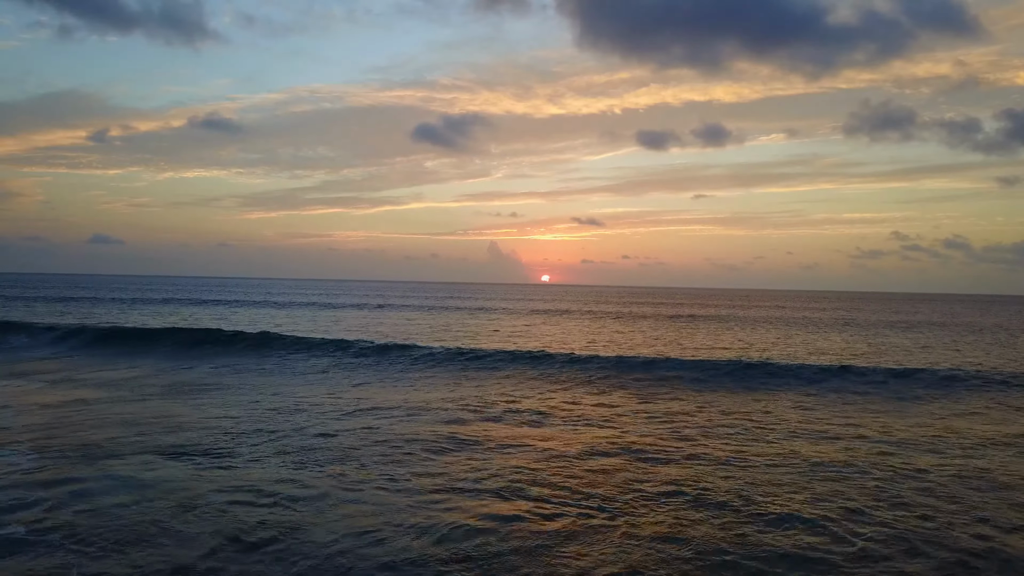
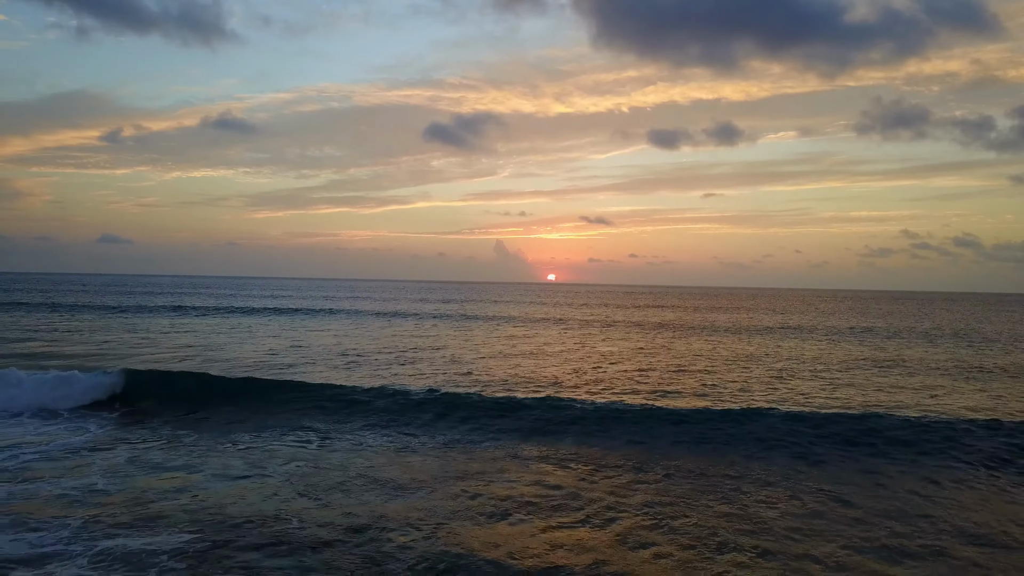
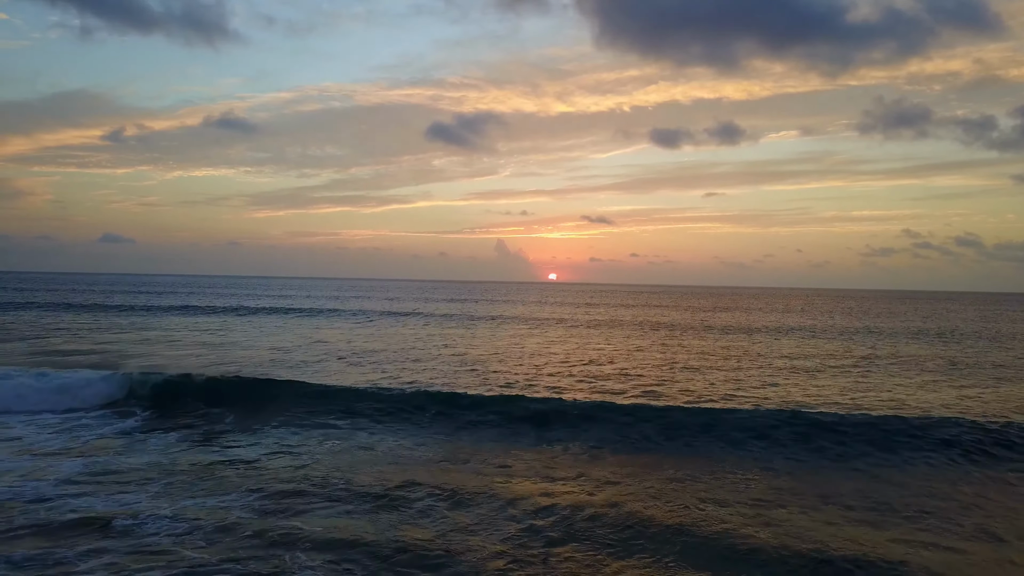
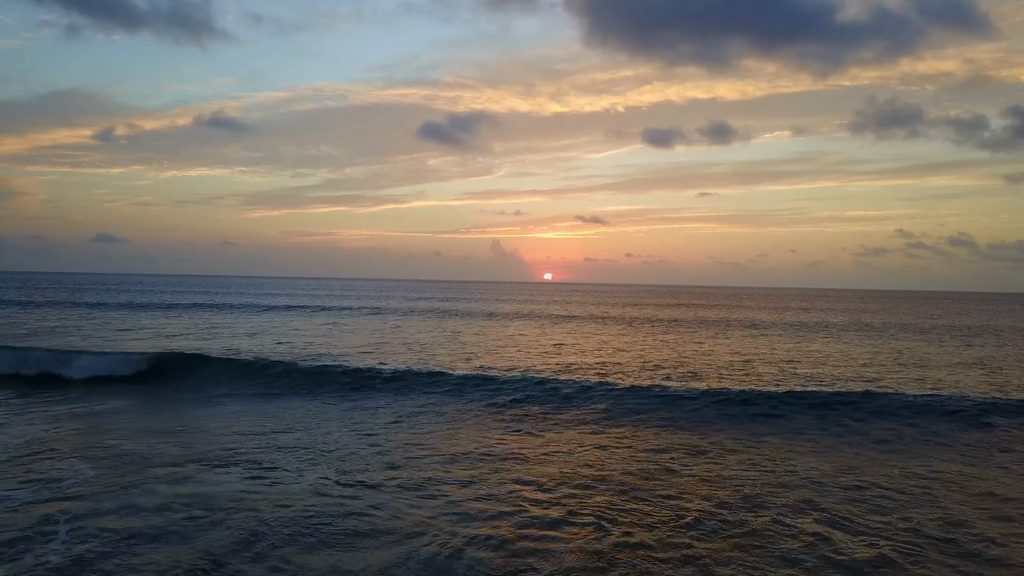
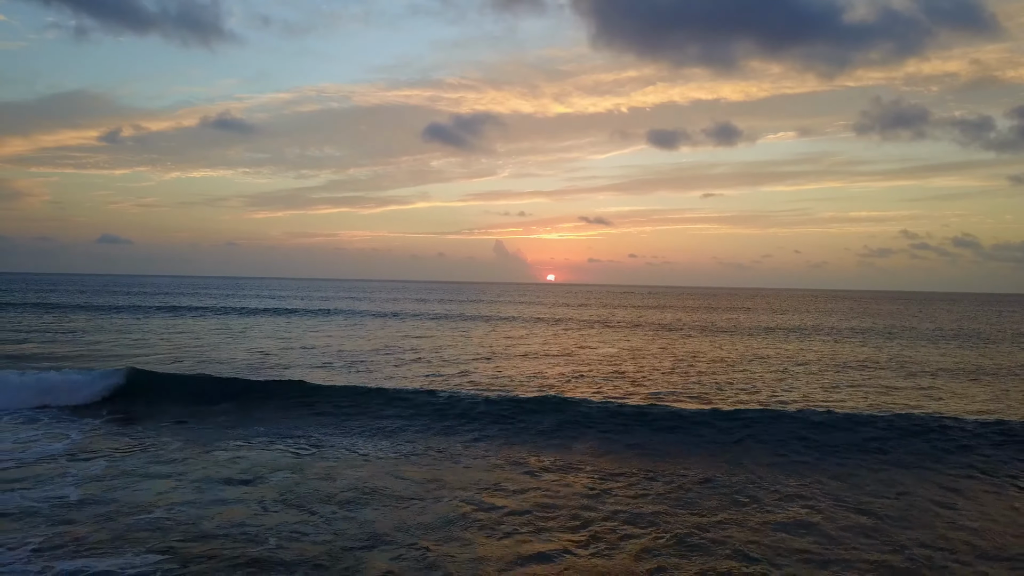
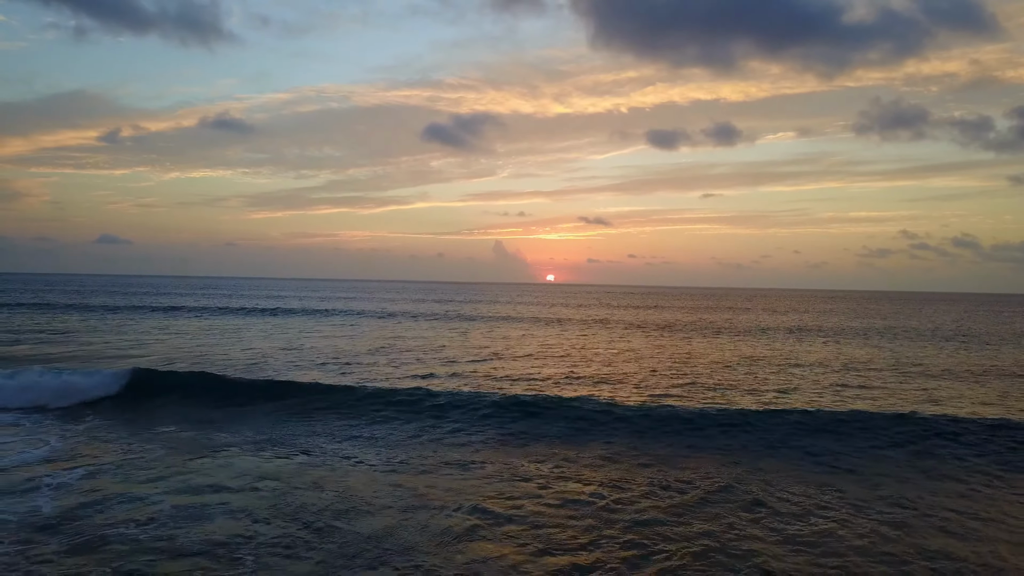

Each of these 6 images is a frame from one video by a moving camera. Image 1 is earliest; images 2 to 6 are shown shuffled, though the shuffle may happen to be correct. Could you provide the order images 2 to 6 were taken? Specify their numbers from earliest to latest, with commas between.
4, 6, 5, 2, 3
